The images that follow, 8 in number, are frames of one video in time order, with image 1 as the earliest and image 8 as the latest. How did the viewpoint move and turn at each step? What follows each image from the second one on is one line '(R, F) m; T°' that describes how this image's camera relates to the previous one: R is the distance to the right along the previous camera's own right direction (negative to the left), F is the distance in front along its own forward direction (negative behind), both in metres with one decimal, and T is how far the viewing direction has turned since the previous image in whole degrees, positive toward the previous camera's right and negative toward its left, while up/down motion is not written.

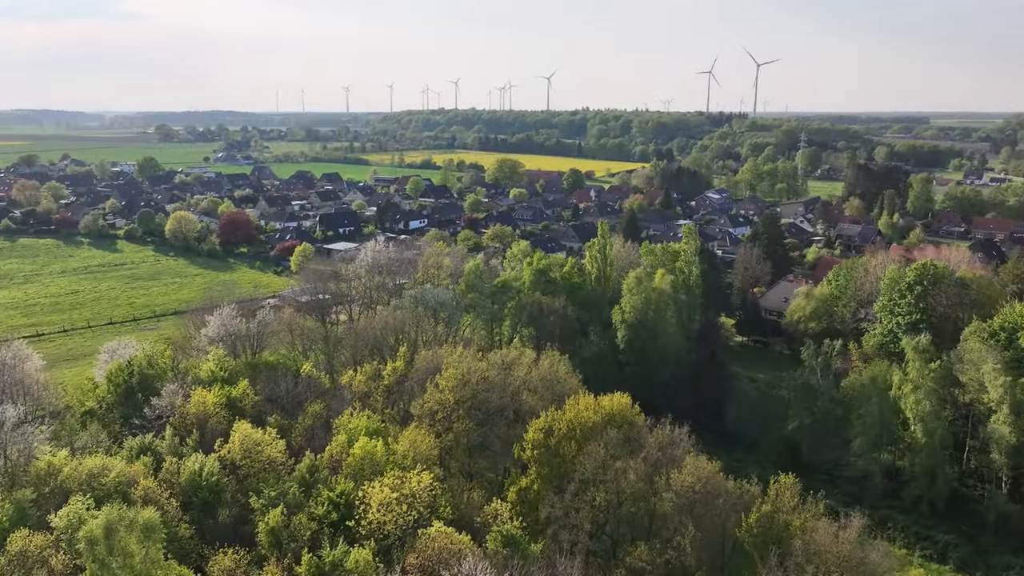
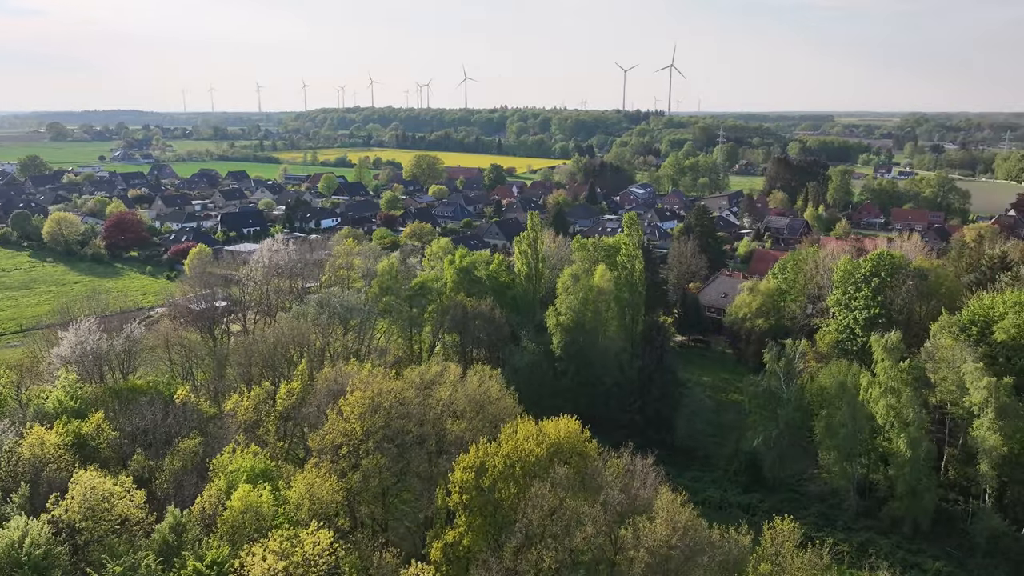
(+0.1, +4.5) m; +6°
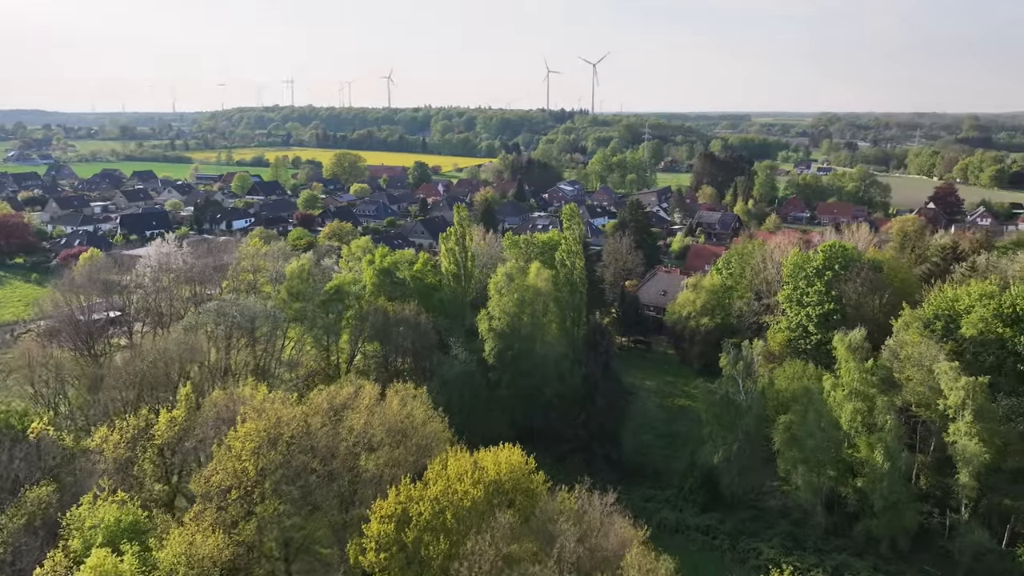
(0.0, +3.4) m; +5°
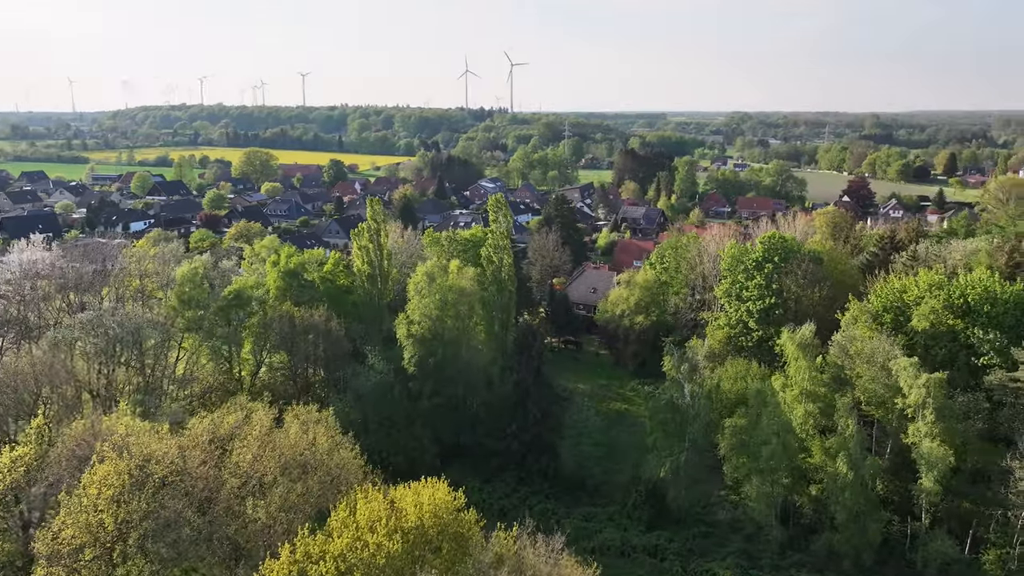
(0.0, +2.7) m; +6°
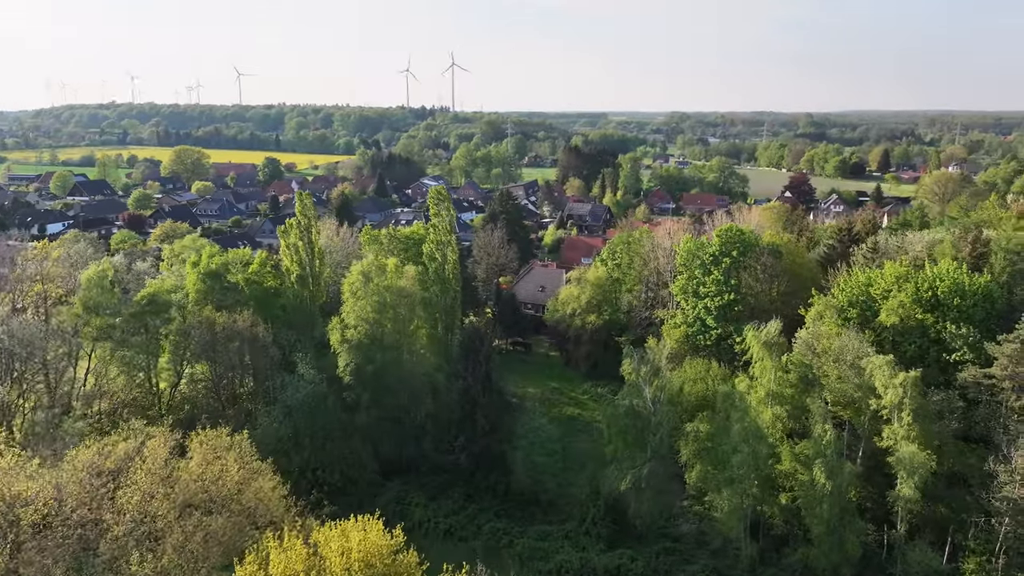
(0.0, +2.1) m; +4°
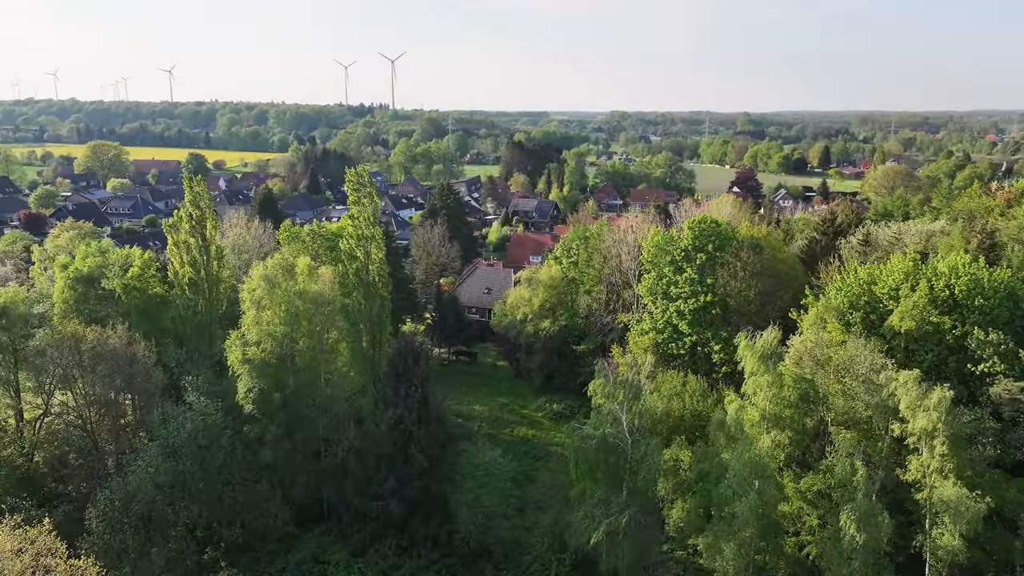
(+0.1, +4.3) m; +4°
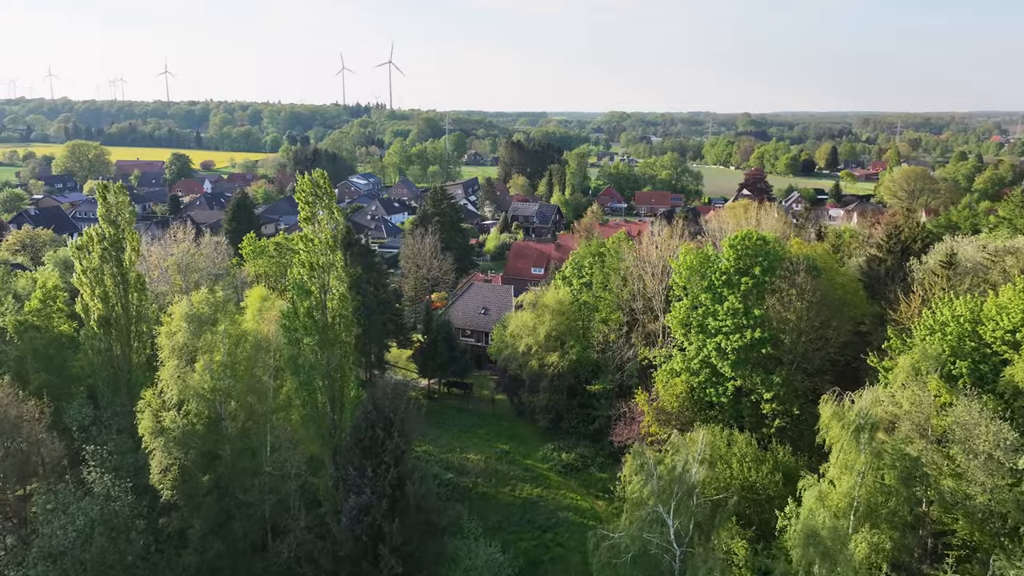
(-0.1, +4.6) m; 0°
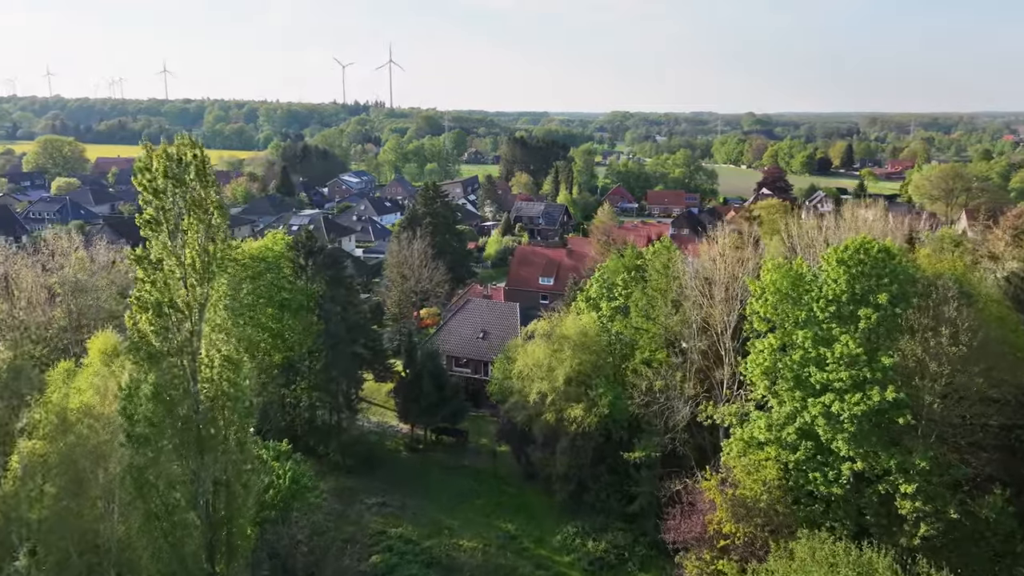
(-0.2, +6.5) m; 0°
